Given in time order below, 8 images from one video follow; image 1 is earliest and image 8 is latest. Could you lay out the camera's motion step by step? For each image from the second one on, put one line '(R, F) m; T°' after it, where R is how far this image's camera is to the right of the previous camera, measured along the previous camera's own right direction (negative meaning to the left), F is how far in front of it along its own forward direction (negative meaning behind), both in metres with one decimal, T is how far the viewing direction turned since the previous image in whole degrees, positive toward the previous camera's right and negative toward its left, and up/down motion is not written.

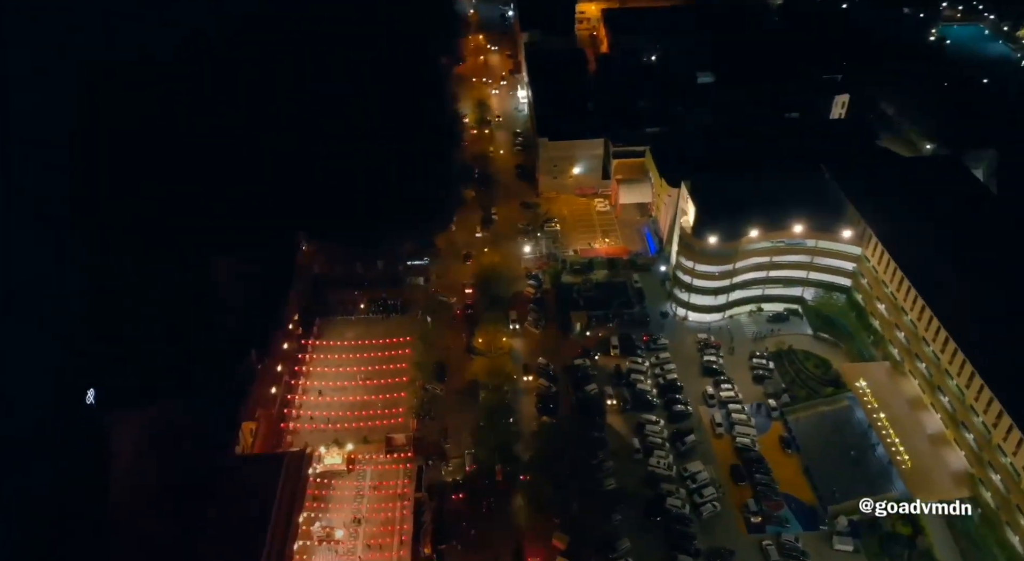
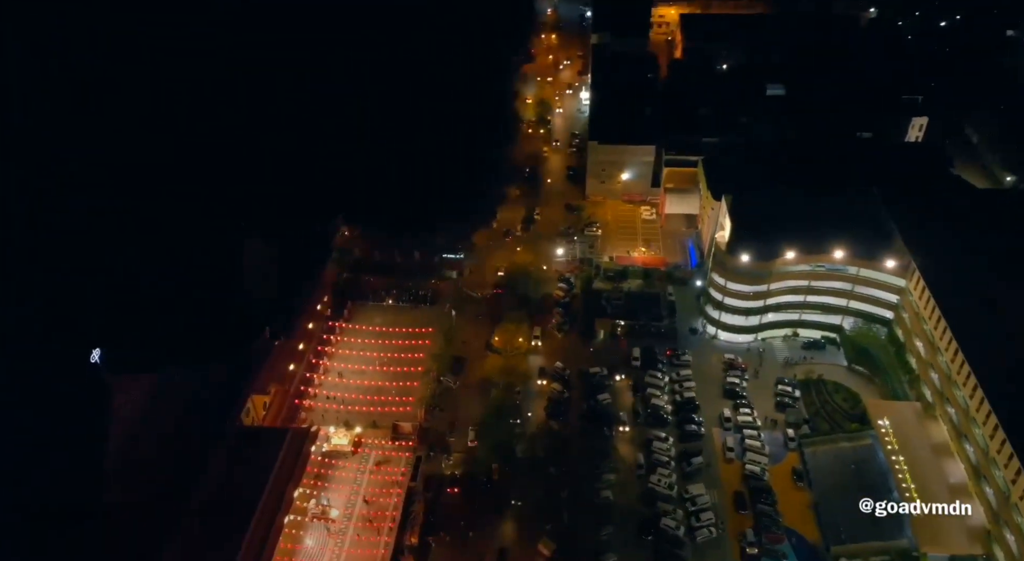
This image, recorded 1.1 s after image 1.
(+2.1, +0.3) m; -6°
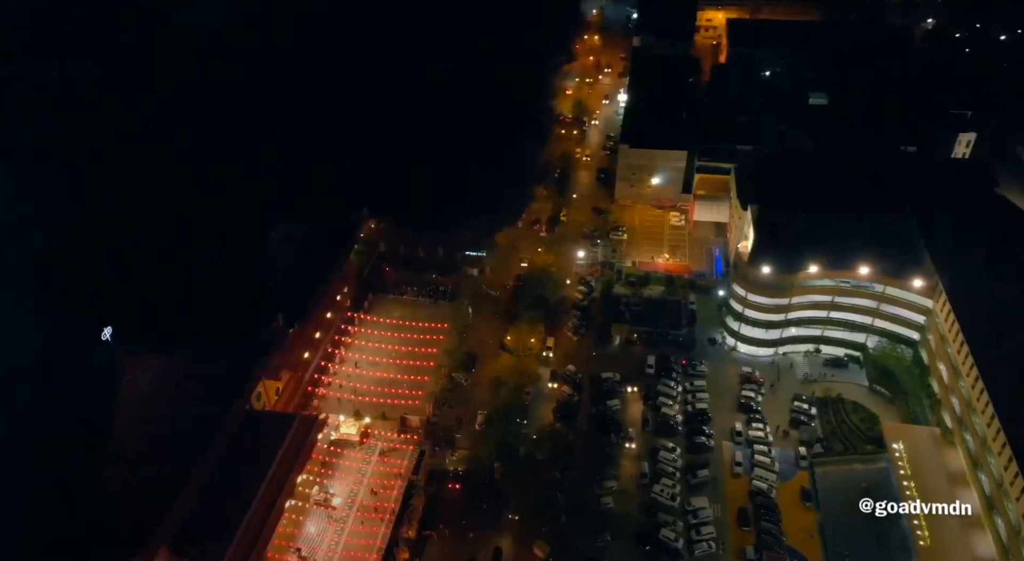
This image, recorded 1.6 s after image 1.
(+1.1, +0.1) m; -3°
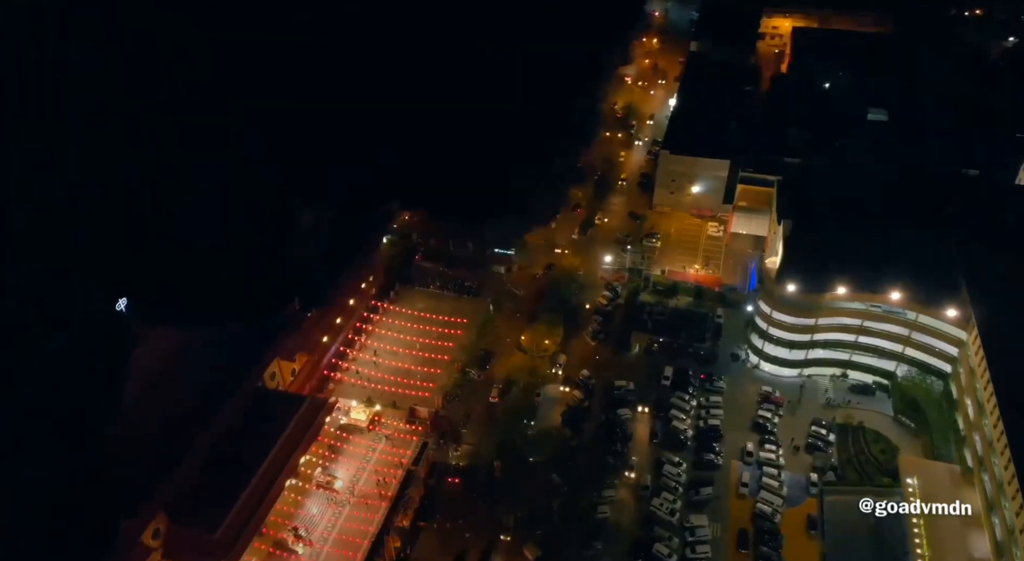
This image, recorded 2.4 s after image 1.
(+1.6, +0.2) m; -5°
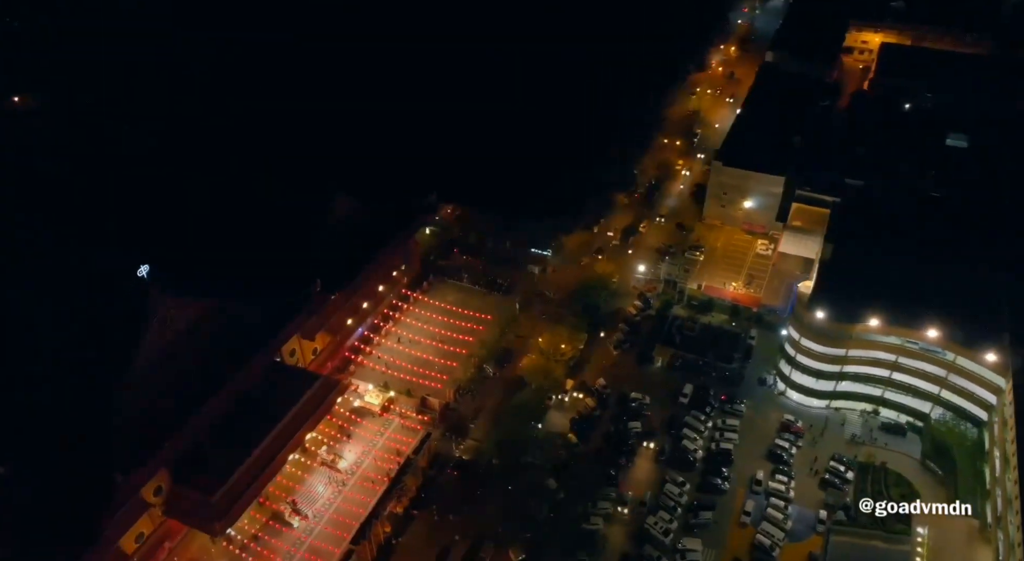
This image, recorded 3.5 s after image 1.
(+2.2, +0.2) m; -6°
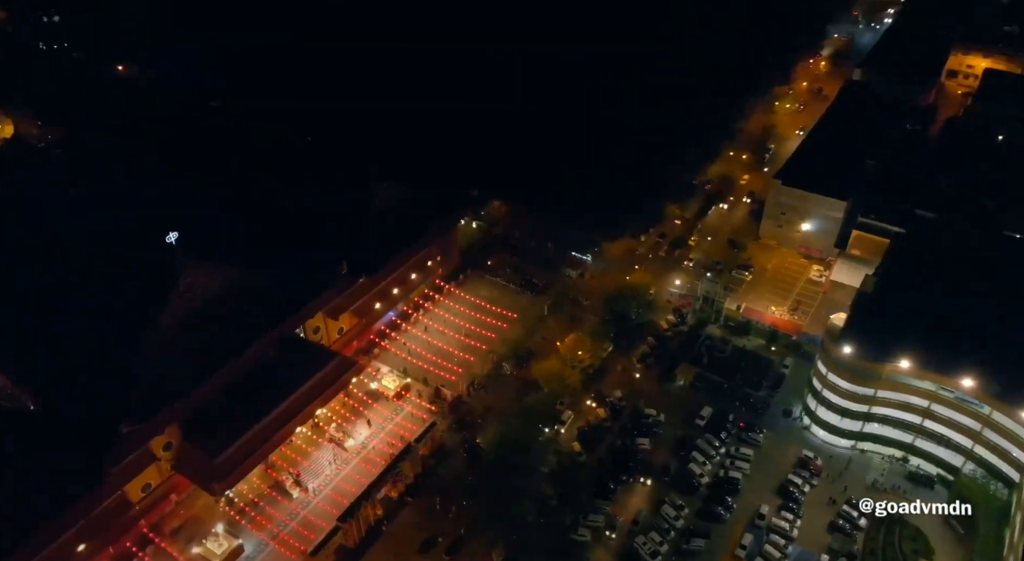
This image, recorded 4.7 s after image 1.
(+2.4, +0.2) m; -7°
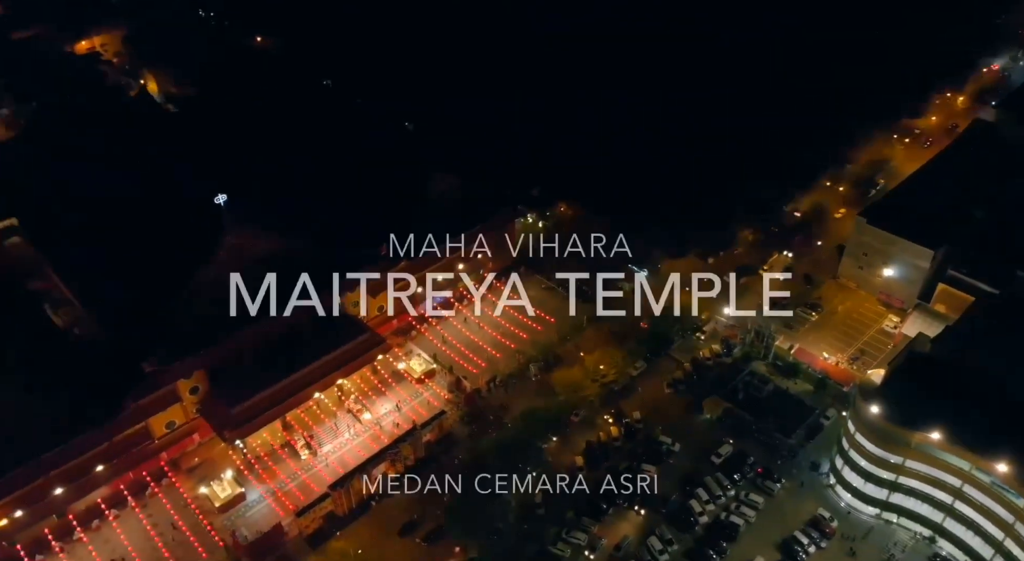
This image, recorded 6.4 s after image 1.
(+3.3, +0.2) m; -9°
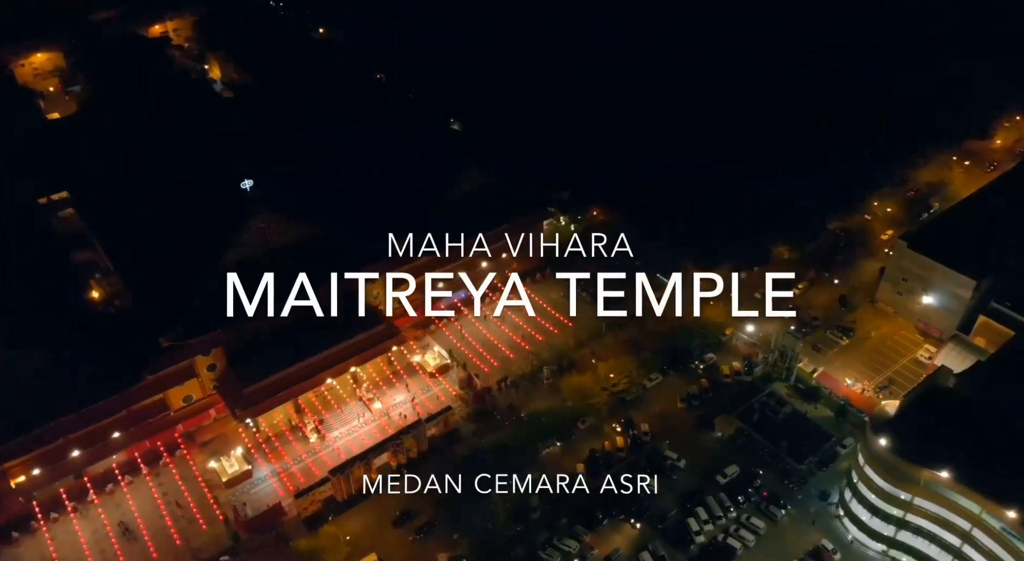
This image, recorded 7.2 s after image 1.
(+1.5, 0.0) m; -4°
